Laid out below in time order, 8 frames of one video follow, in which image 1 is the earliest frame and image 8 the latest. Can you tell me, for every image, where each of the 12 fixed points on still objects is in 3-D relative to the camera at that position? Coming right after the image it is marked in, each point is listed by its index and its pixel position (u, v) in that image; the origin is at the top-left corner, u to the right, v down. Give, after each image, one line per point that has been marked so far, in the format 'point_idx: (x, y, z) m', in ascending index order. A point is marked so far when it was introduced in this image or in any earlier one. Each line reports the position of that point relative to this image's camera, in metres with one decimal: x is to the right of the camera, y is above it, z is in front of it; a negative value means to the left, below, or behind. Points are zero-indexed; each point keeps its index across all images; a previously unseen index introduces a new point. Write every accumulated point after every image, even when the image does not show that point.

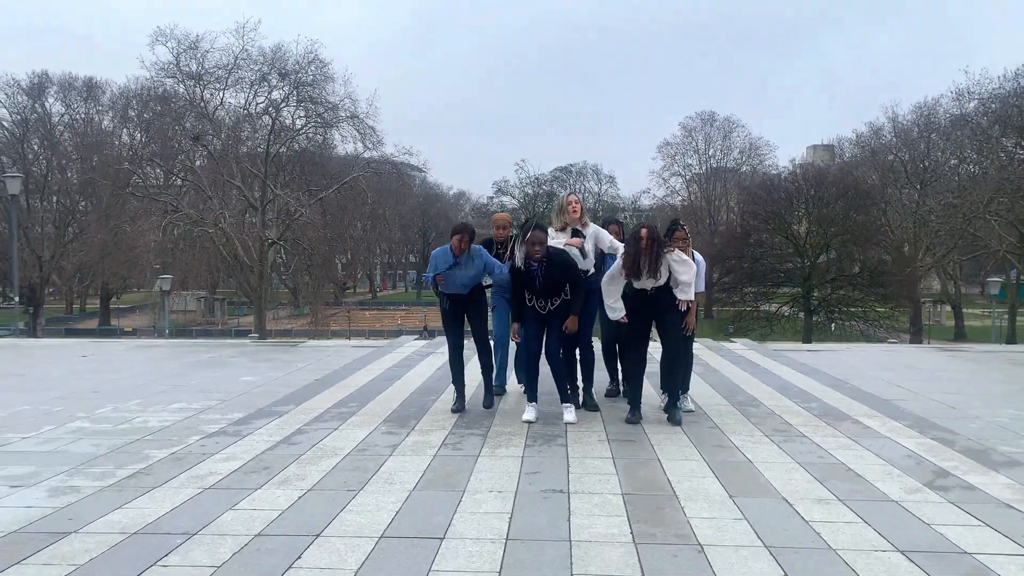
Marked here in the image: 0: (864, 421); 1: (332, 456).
0: (+2.5, -1.0, +6.1) m
1: (-1.1, -1.0, +5.0) m
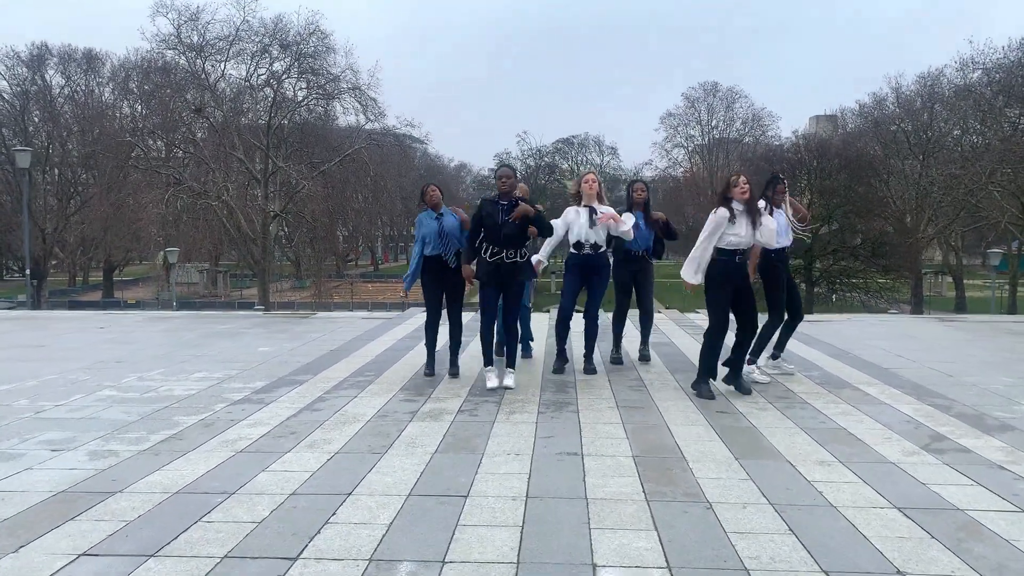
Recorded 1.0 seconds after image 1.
0: (+2.6, -0.7, +6.4) m
1: (-1.0, -0.8, +5.3) m
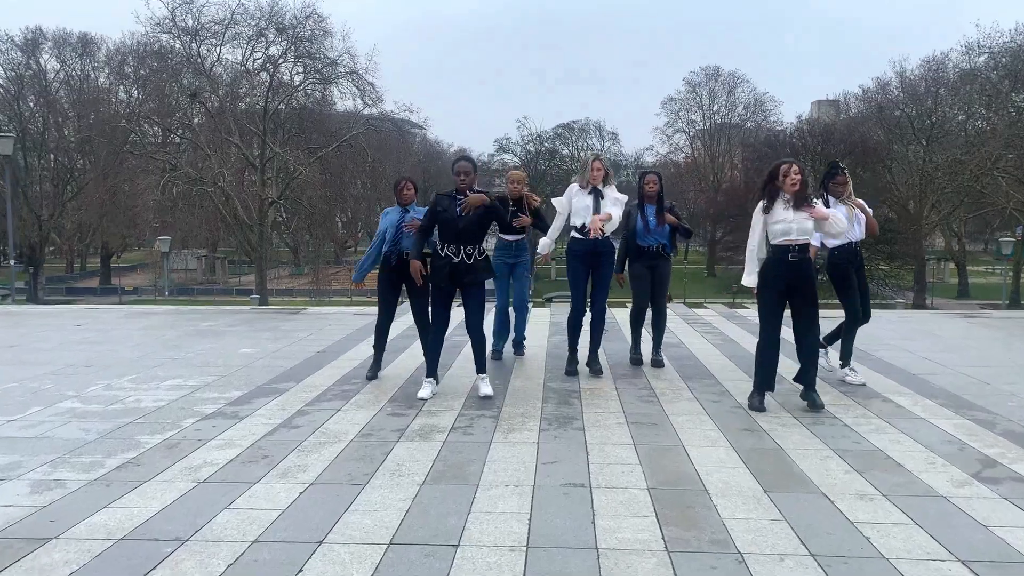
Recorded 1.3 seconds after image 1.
0: (+2.6, -0.8, +5.8) m
1: (-1.0, -0.9, +4.7) m
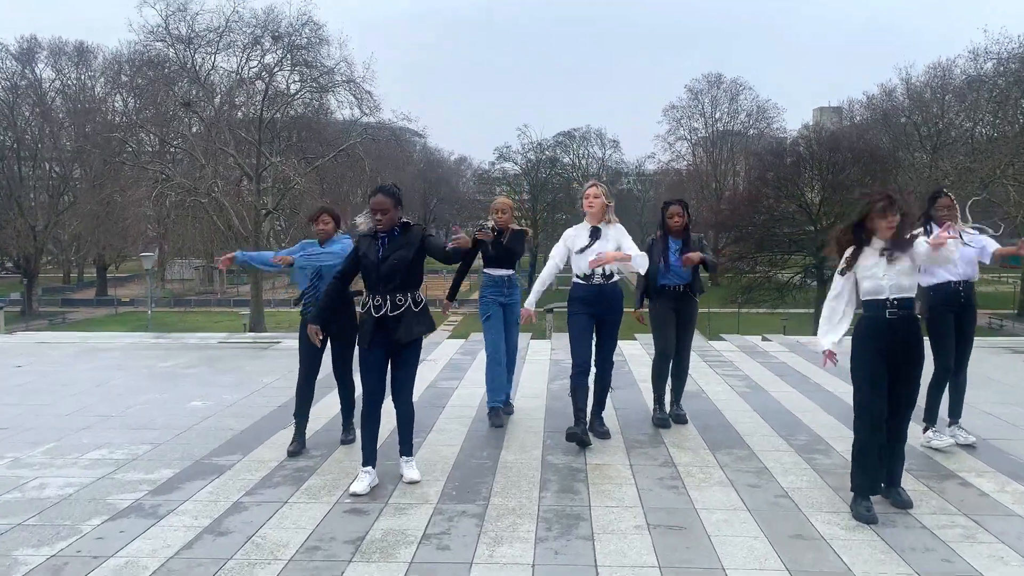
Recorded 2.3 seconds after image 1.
0: (+2.6, -1.1, +4.7) m
1: (-1.0, -1.2, +3.6) m
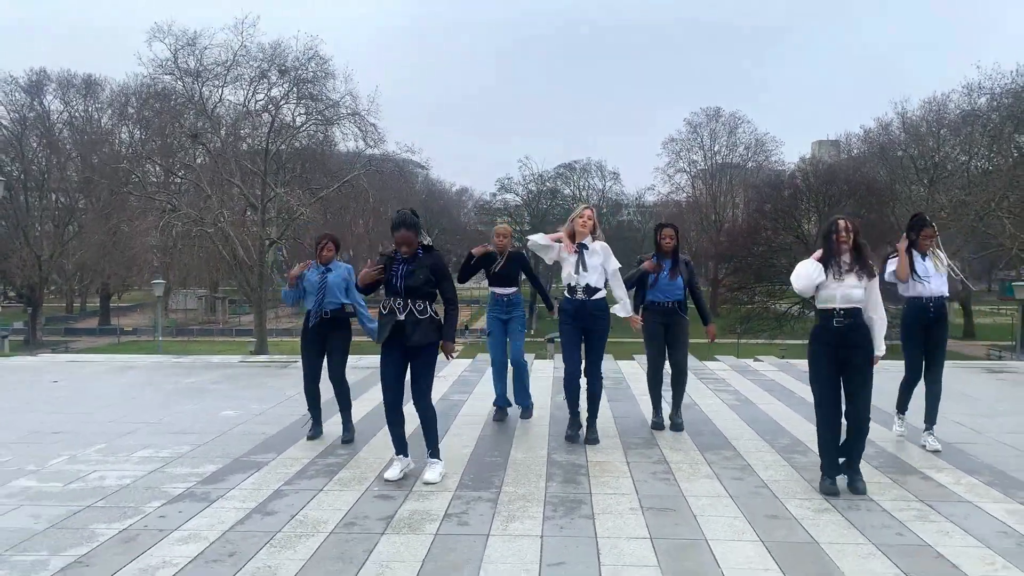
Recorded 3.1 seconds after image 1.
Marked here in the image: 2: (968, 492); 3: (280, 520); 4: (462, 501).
0: (+2.6, -1.2, +5.3) m
1: (-1.0, -1.2, +4.2) m
2: (+2.6, -1.2, +5.0) m
3: (-1.2, -1.2, +4.4) m
4: (-0.3, -1.2, +4.8) m
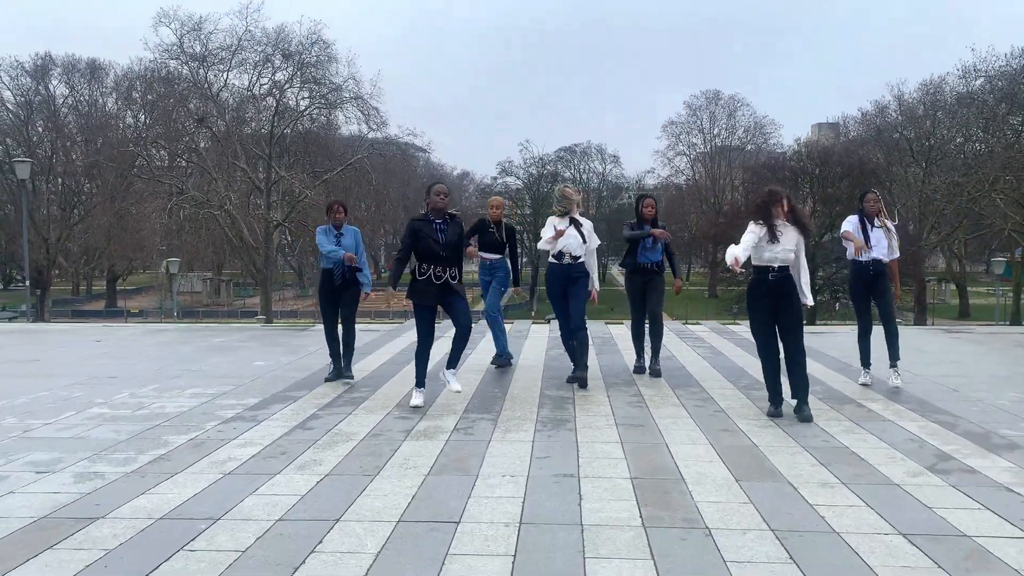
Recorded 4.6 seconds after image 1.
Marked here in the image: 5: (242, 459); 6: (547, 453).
0: (+2.6, -0.8, +6.3) m
1: (-1.0, -0.9, +5.2) m
2: (+2.6, -0.9, +5.9) m
3: (-1.2, -0.9, +5.4) m
4: (-0.3, -0.9, +5.7) m
5: (-1.5, -1.0, +4.8) m
6: (+0.2, -0.9, +4.8) m
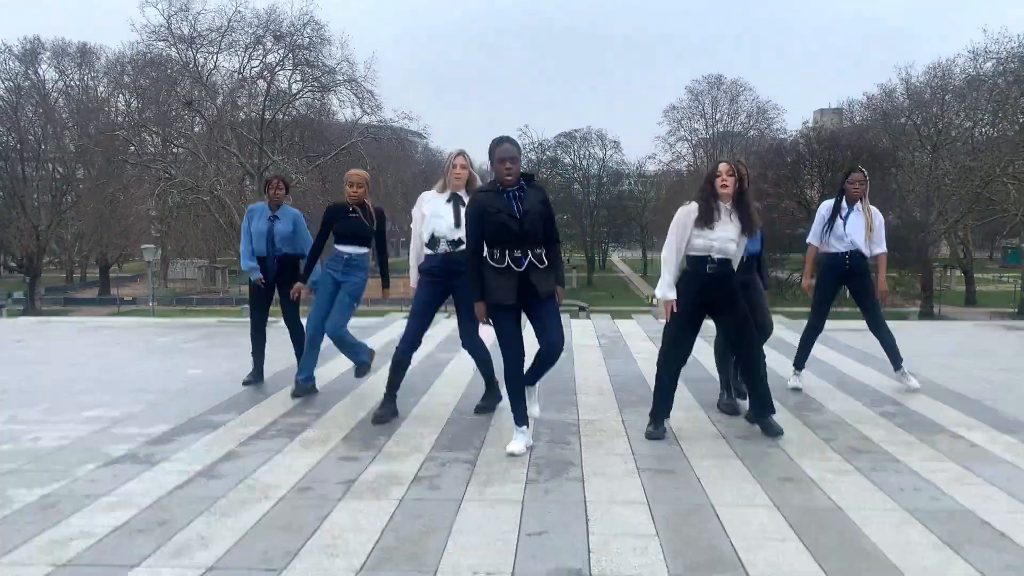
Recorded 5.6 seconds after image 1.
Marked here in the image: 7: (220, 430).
0: (+2.5, -0.8, +4.8) m
1: (-1.1, -0.9, +3.7) m
2: (+2.5, -0.8, +4.4) m
3: (-1.3, -0.9, +3.9) m
4: (-0.4, -0.9, +4.2) m
5: (-1.6, -0.9, +3.3) m
6: (+0.1, -0.9, +3.3) m
7: (-1.7, -0.8, +4.9) m
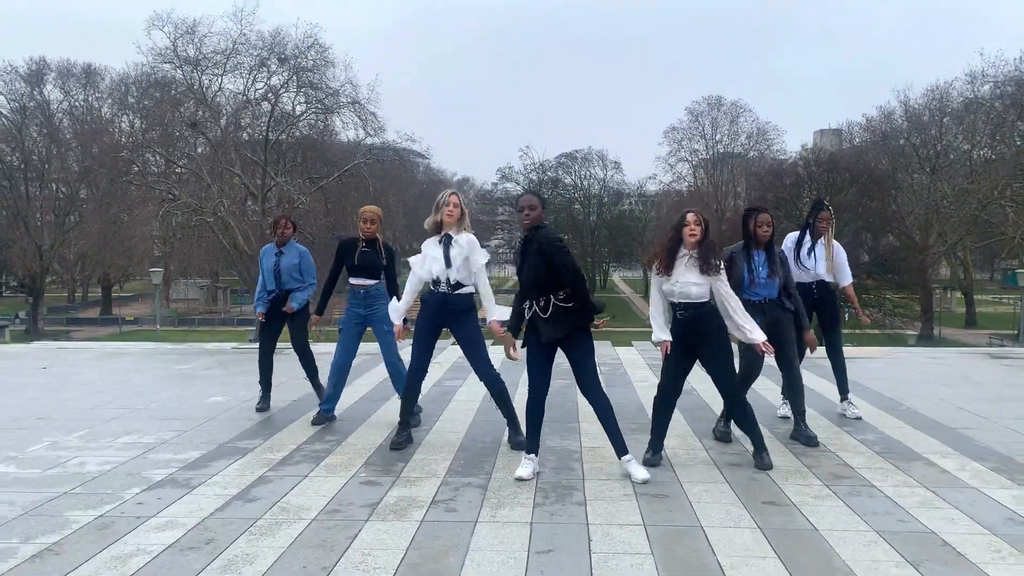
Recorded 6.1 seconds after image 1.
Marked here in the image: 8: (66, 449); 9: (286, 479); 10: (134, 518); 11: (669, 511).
0: (+2.6, -1.0, +5.2) m
1: (-1.0, -1.1, +4.1) m
2: (+2.6, -1.1, +4.8) m
3: (-1.3, -1.1, +4.3) m
4: (-0.3, -1.1, +4.6) m
5: (-1.5, -1.1, +3.7) m
6: (+0.2, -1.1, +3.7) m
7: (-1.6, -1.0, +5.3) m
8: (-2.9, -1.0, +5.5) m
9: (-1.3, -1.1, +4.8) m
10: (-1.8, -1.1, +4.1) m
11: (+0.8, -1.1, +4.2) m
